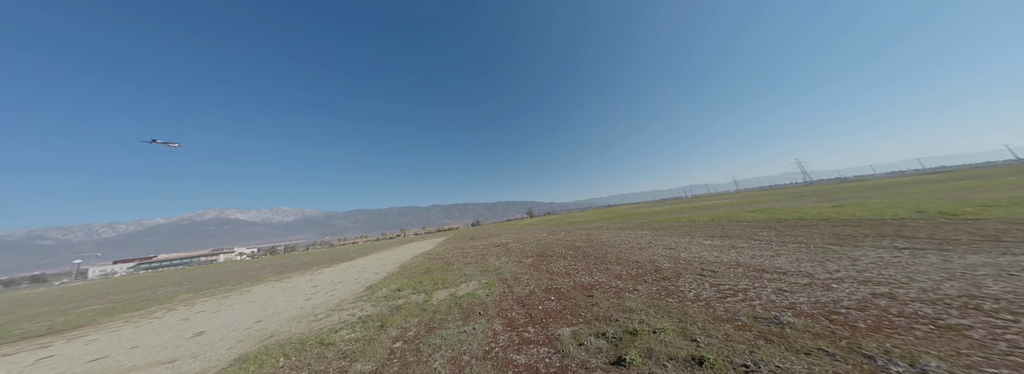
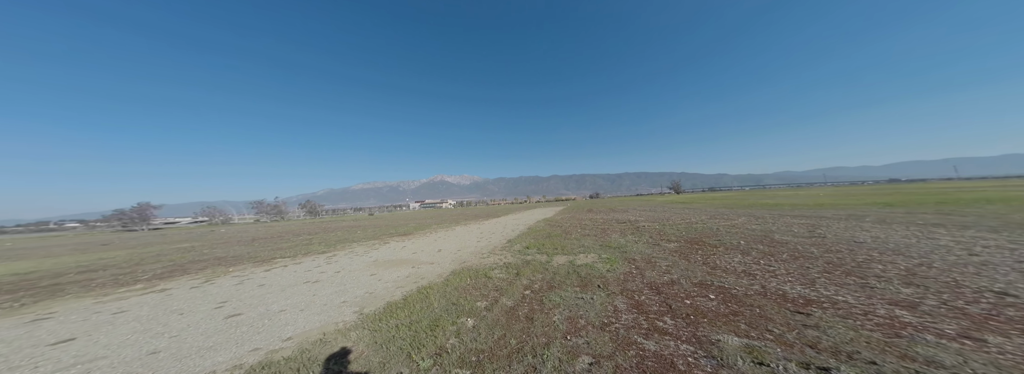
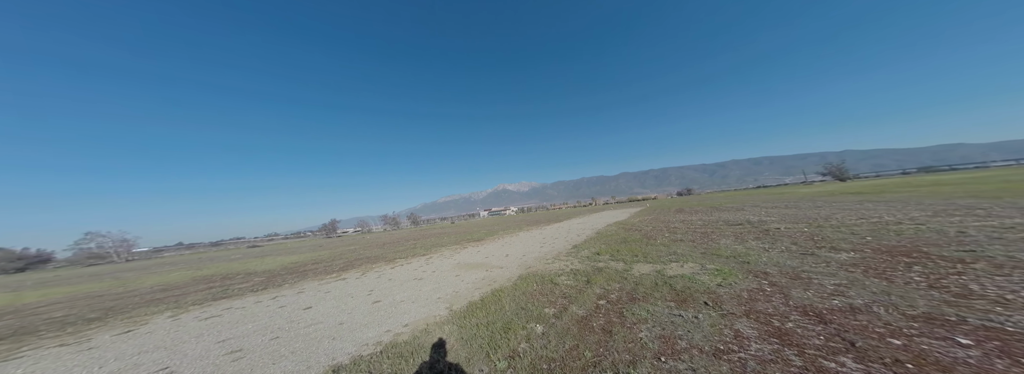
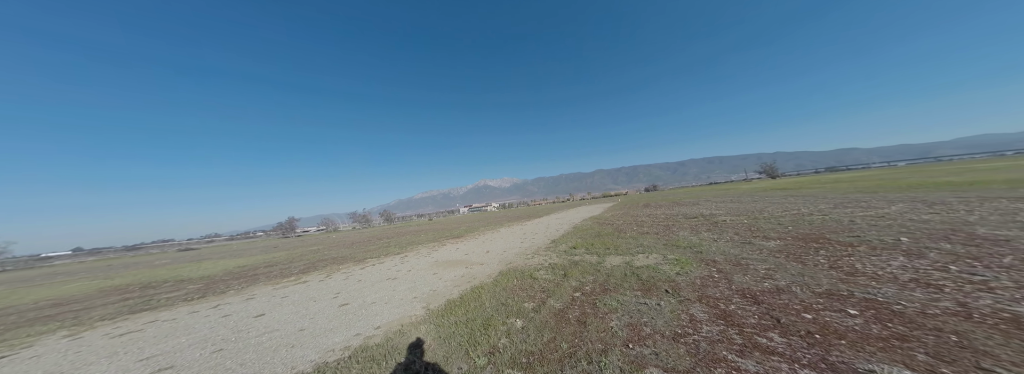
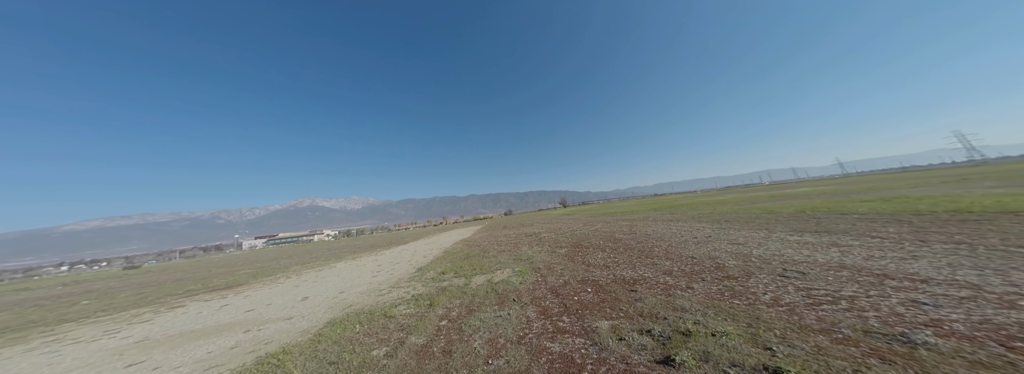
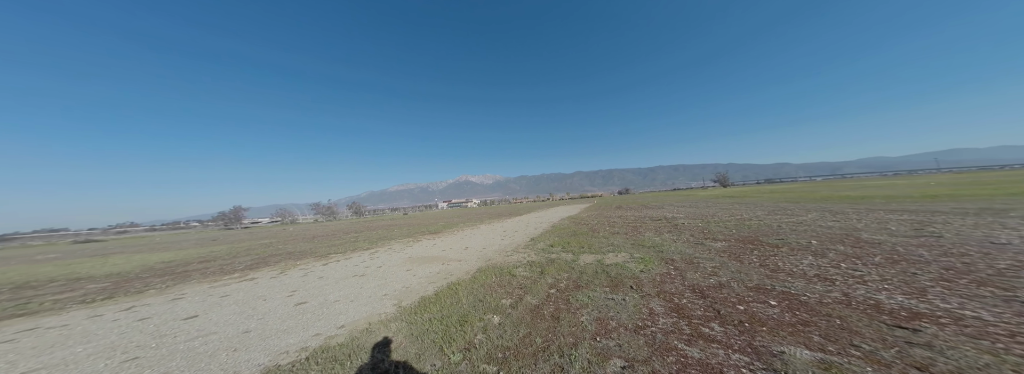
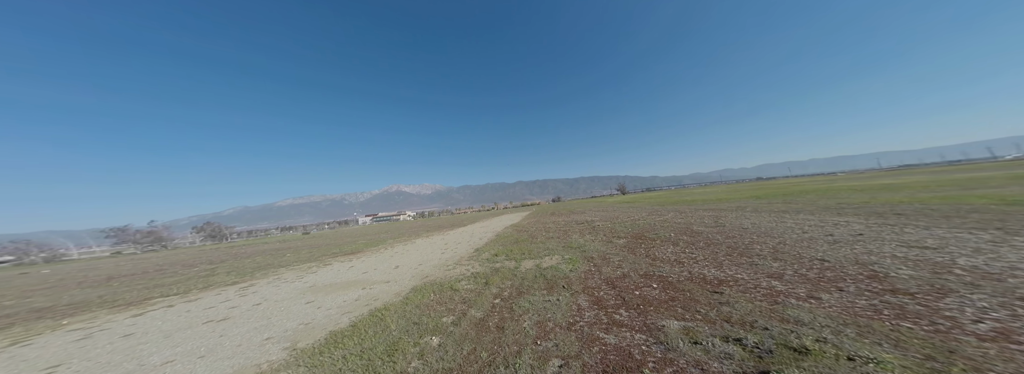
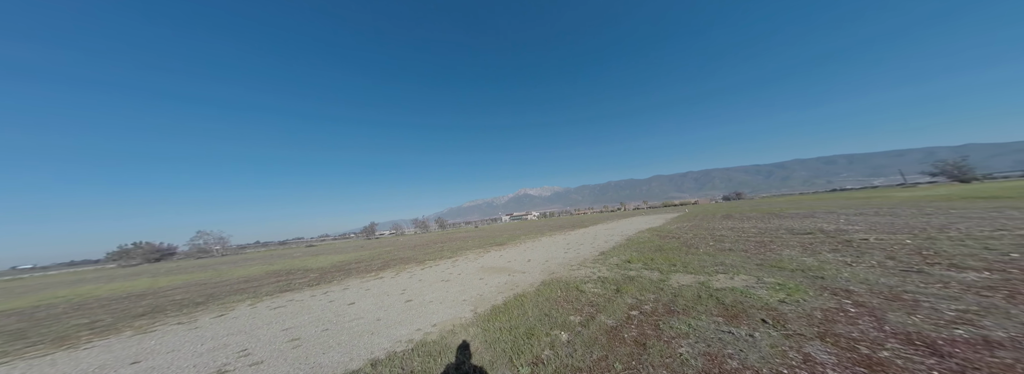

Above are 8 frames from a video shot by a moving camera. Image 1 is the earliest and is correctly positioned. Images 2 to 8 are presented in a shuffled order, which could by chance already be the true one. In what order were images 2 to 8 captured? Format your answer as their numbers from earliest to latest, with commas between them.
5, 7, 2, 6, 4, 3, 8
